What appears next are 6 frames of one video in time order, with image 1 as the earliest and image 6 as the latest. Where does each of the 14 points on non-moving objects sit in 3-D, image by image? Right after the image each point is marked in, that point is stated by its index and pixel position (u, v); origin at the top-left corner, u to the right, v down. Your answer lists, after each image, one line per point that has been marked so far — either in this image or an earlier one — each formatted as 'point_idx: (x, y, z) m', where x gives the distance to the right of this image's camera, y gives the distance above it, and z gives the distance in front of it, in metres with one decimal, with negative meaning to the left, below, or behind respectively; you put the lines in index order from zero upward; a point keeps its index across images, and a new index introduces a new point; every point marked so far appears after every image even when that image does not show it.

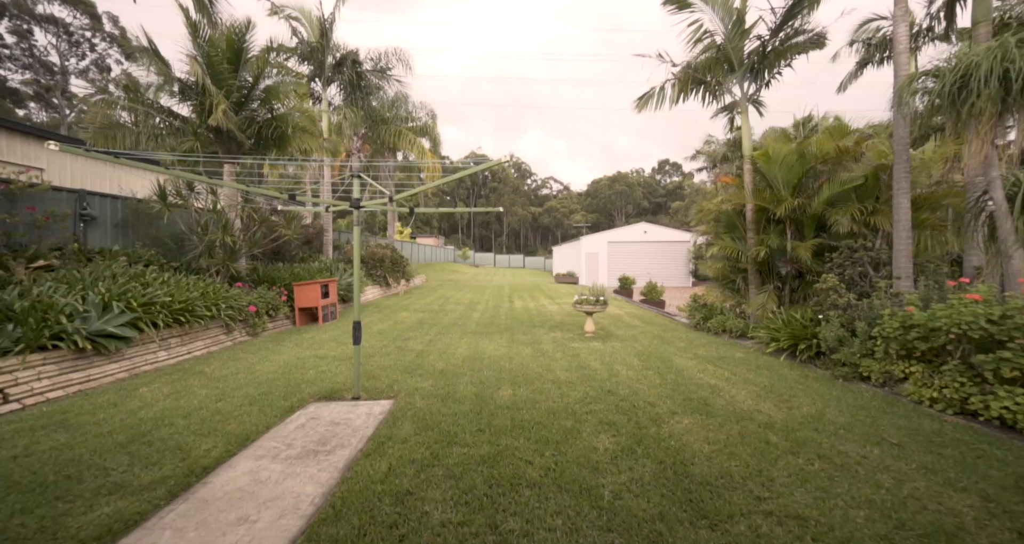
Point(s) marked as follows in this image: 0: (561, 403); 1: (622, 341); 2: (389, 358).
0: (+0.4, -1.2, +3.7) m
1: (+1.8, -1.2, +6.6) m
2: (-1.7, -1.2, +5.5) m
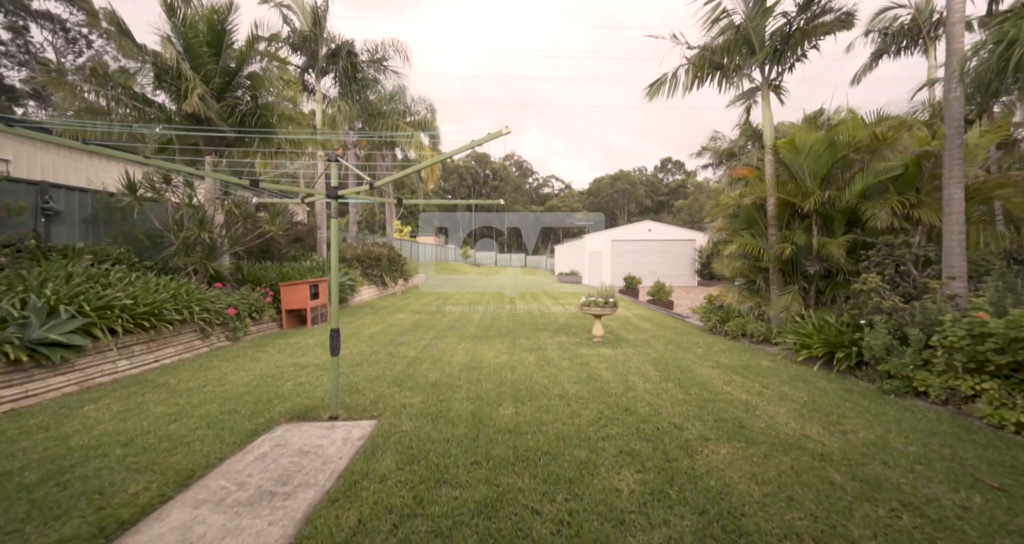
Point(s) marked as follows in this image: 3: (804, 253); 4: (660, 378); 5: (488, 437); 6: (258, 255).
0: (+0.4, -1.2, +3.2) m
1: (+1.8, -1.2, +6.1) m
2: (-1.7, -1.2, +5.0) m
3: (+4.4, +0.3, +6.2) m
4: (+1.6, -1.2, +4.4) m
5: (-0.2, -1.2, +3.0) m
6: (-6.1, +0.5, +9.7) m
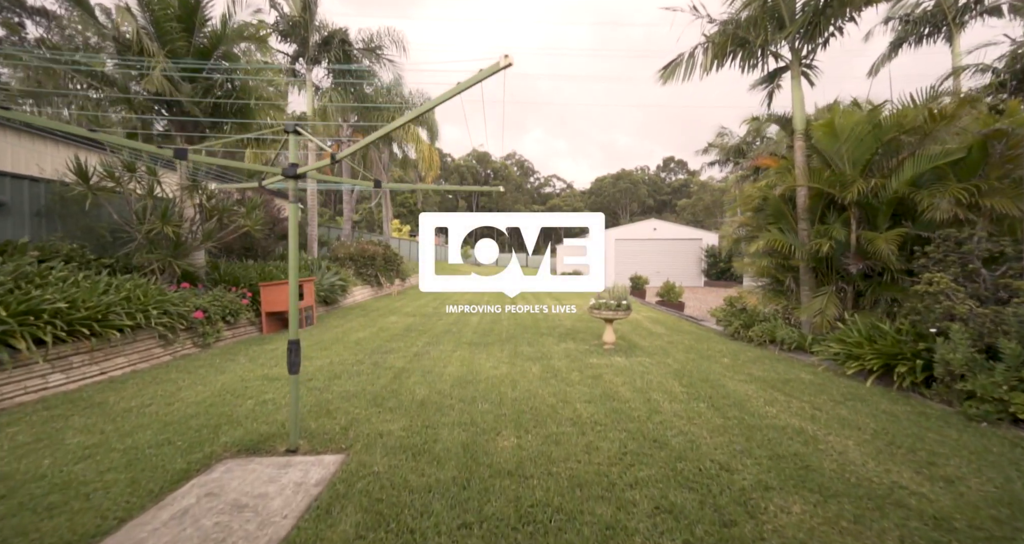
0: (+0.4, -1.2, +2.5) m
1: (+1.9, -1.1, +5.4) m
2: (-1.6, -1.2, +4.3) m
3: (+4.4, +0.3, +5.5) m
4: (+1.6, -1.1, +3.8) m
5: (-0.2, -1.2, +2.3) m
6: (-6.1, +0.5, +9.1) m
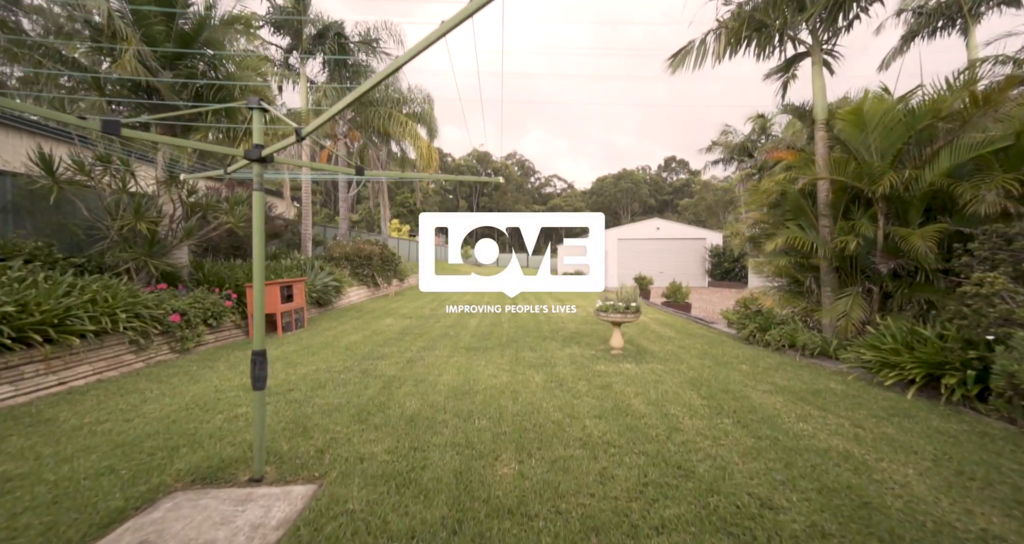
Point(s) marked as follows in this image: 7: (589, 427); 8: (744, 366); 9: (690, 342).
0: (+0.5, -1.2, +2.1) m
1: (+1.9, -1.1, +5.0) m
2: (-1.6, -1.2, +3.9) m
3: (+4.4, +0.3, +5.1) m
4: (+1.6, -1.1, +3.4) m
5: (-0.2, -1.2, +1.9) m
6: (-6.1, +0.5, +8.7) m
7: (+0.6, -1.2, +3.0) m
8: (+2.8, -1.1, +4.8) m
9: (+2.8, -1.1, +6.3) m
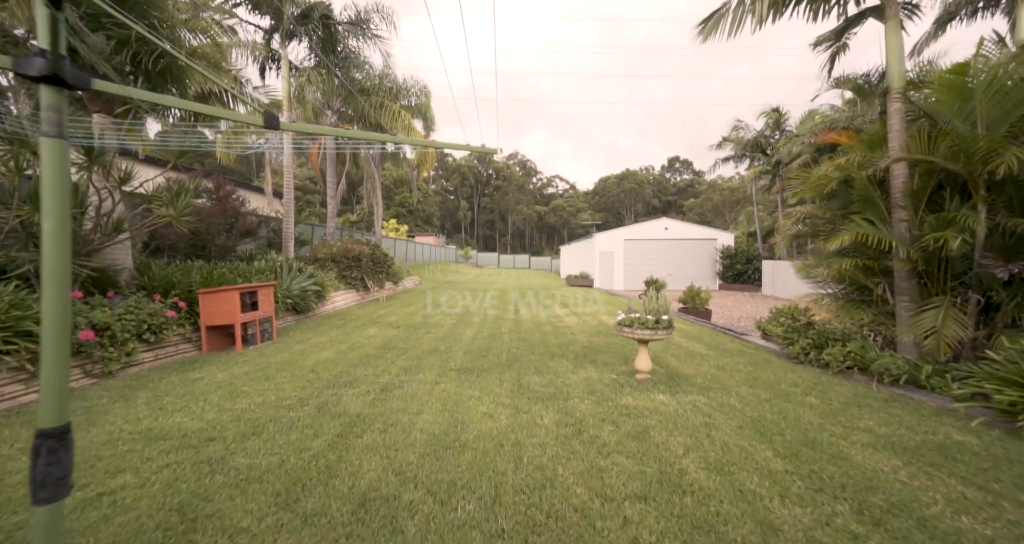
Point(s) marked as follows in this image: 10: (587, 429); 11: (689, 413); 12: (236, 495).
0: (+0.5, -1.2, +1.0) m
1: (+1.9, -1.2, +3.9) m
2: (-1.6, -1.2, +2.9) m
3: (+4.5, +0.2, +4.0) m
4: (+1.6, -1.2, +2.3) m
5: (-0.1, -1.2, +0.8) m
6: (-6.1, +0.5, +7.6) m
7: (+0.6, -1.2, +1.9) m
8: (+2.8, -1.2, +3.7) m
9: (+2.8, -1.1, +5.2) m
10: (+0.6, -1.2, +3.2) m
11: (+1.6, -1.2, +3.5) m
12: (-1.5, -1.2, +2.2) m
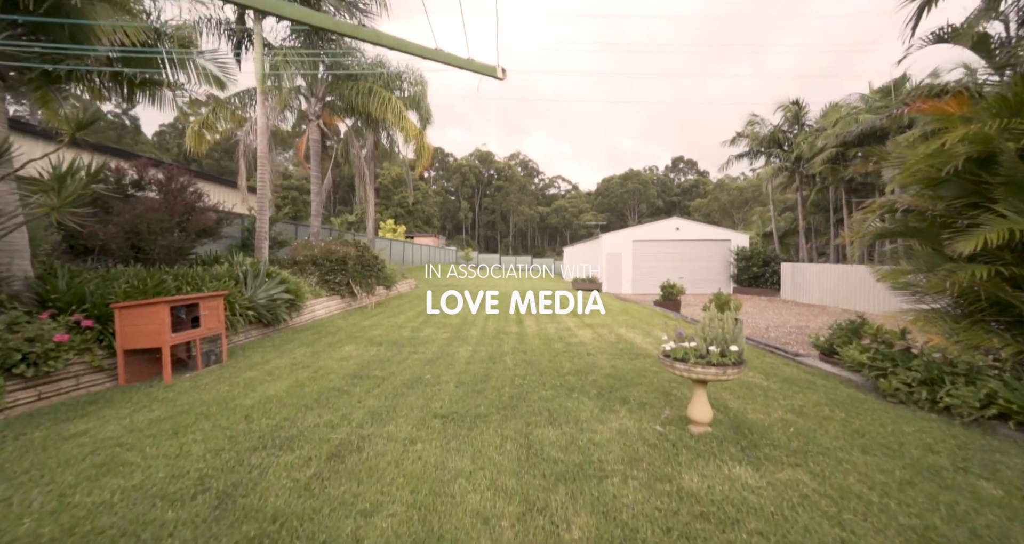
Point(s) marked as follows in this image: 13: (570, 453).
0: (+0.5, -1.3, -0.3) m
1: (+1.9, -1.3, +2.6) m
2: (-1.6, -1.3, +1.5) m
3: (+4.5, +0.2, +2.6) m
4: (+1.7, -1.3, +0.9) m
5: (-0.1, -1.3, -0.5) m
6: (-6.0, +0.4, +6.3) m
7: (+0.6, -1.3, +0.6) m
8: (+2.8, -1.3, +2.4) m
9: (+2.8, -1.2, +3.9) m
10: (+0.6, -1.3, +1.8) m
11: (+1.6, -1.3, +2.2) m
12: (-1.5, -1.3, +0.9) m
13: (+0.4, -1.3, +3.0) m
